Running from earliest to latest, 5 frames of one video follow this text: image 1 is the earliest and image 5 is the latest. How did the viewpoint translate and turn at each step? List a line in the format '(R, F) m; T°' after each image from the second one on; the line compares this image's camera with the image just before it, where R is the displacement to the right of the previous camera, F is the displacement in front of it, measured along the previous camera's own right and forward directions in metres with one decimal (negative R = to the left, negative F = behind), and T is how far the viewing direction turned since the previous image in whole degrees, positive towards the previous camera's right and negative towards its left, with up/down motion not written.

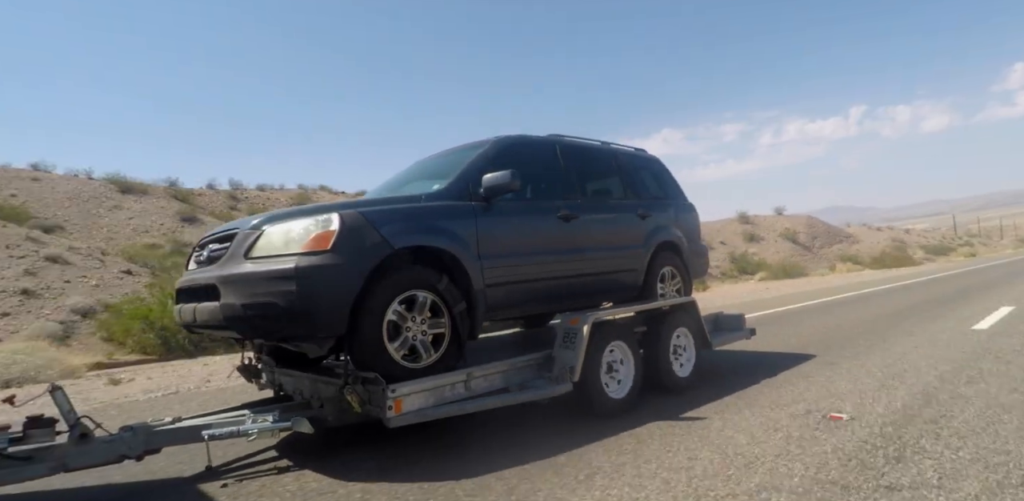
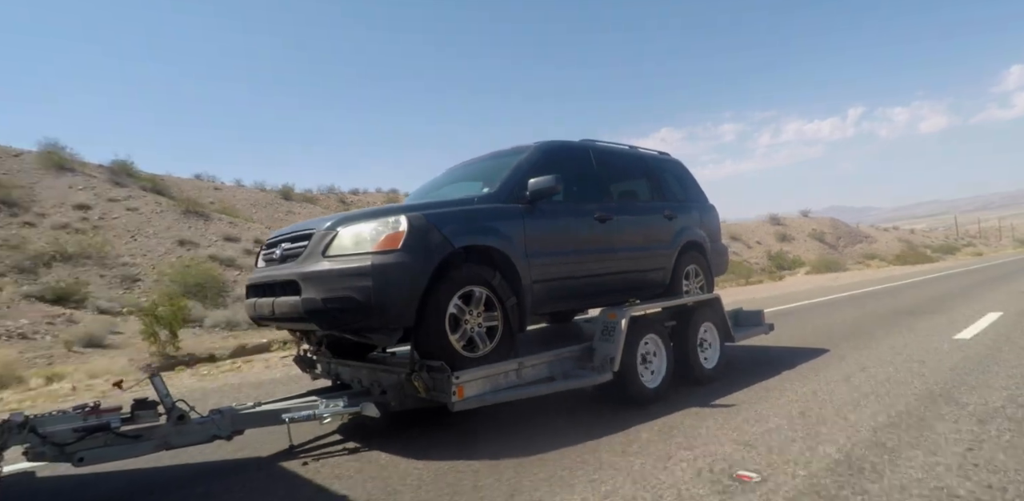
(-0.4, -0.4) m; 0°
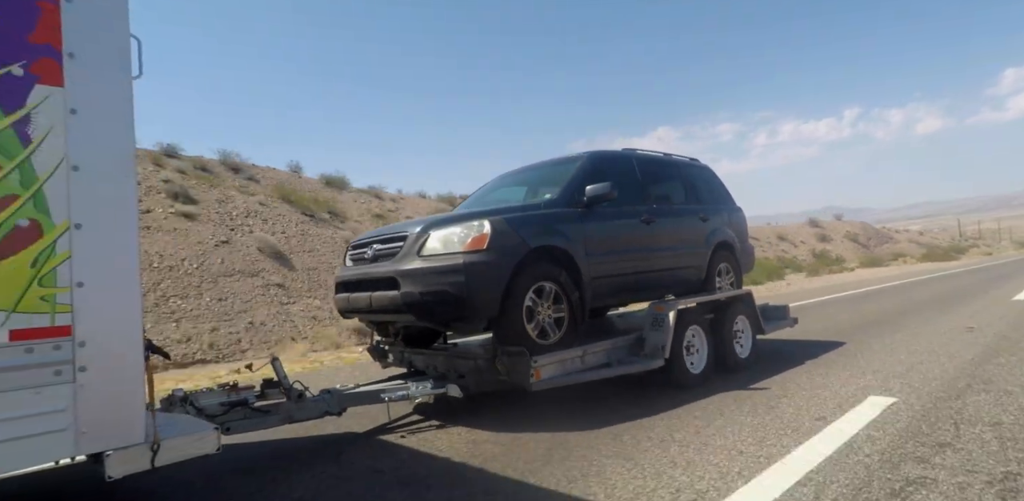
(-0.6, -0.6) m; 0°
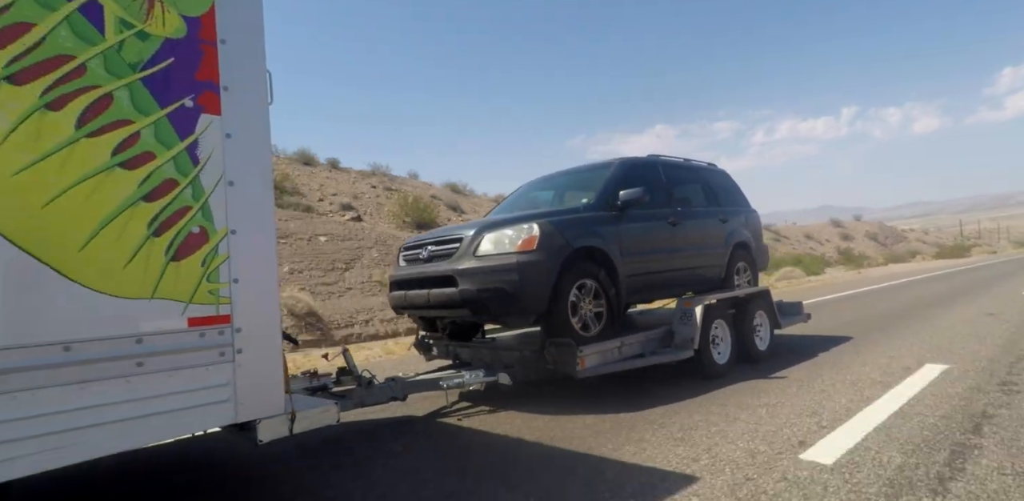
(-0.4, -0.5) m; 0°
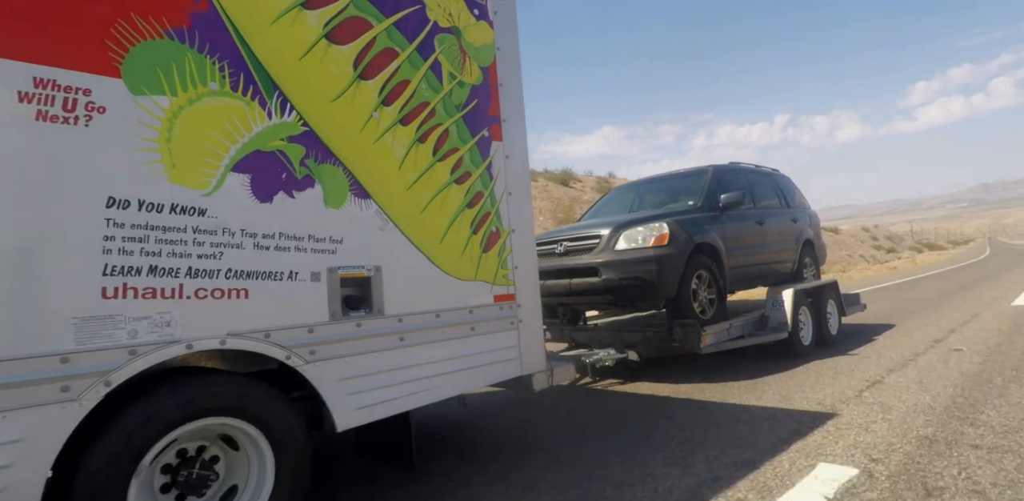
(-1.4, -1.0) m; 0°
